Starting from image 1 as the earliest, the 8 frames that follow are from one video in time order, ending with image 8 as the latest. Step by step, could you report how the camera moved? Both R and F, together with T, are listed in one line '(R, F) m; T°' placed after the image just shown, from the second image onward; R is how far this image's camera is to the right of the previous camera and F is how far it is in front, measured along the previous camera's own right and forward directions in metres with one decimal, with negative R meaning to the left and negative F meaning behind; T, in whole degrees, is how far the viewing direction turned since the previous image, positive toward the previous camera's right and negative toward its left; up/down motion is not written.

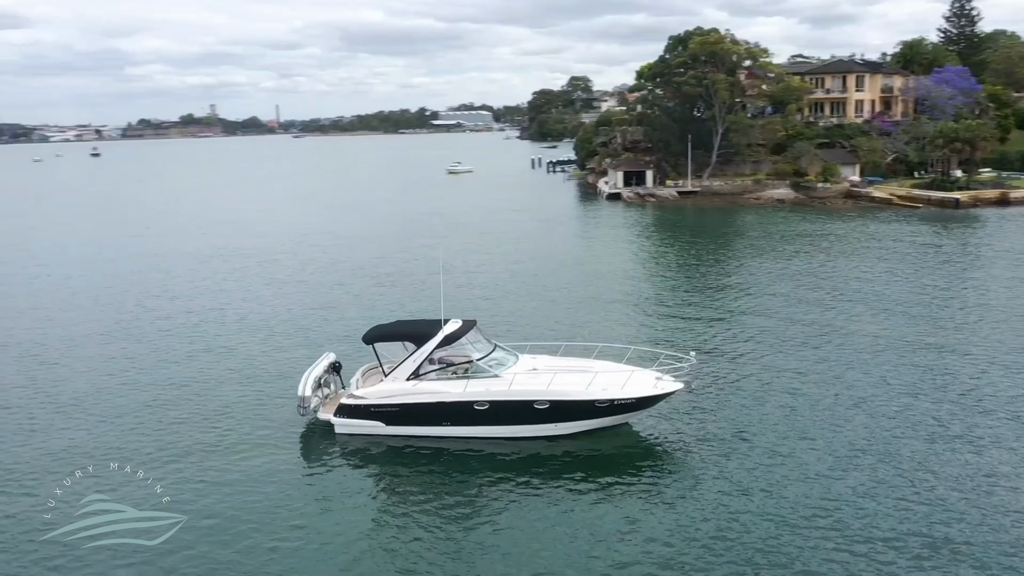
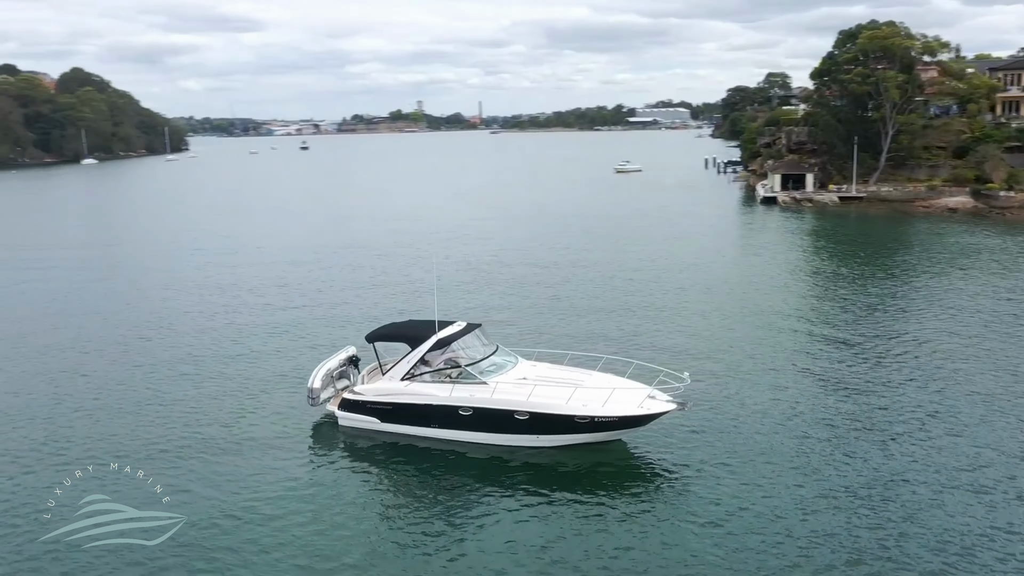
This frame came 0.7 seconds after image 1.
(+5.4, +0.7) m; -13°
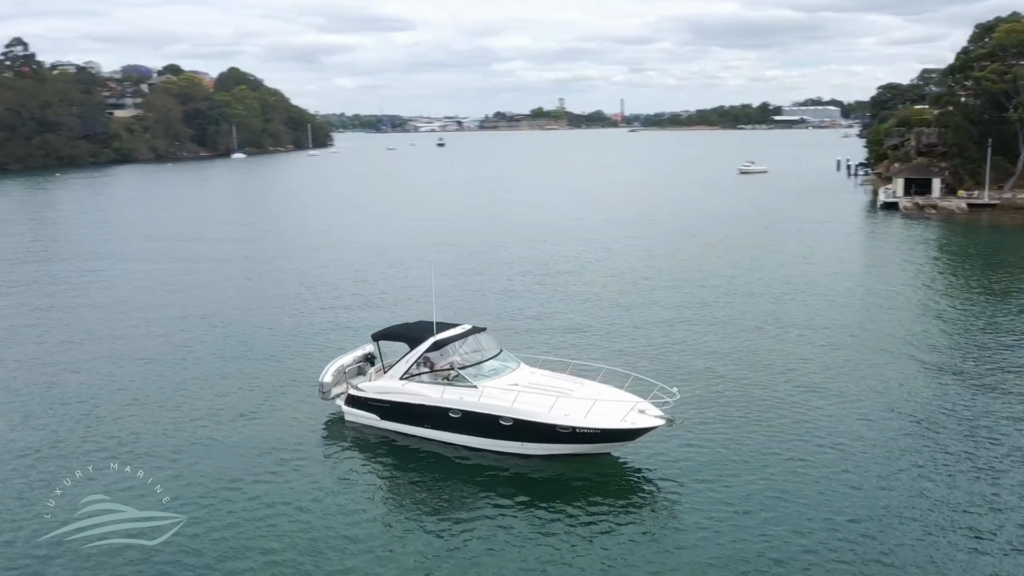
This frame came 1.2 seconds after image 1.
(+3.8, +0.5) m; -9°
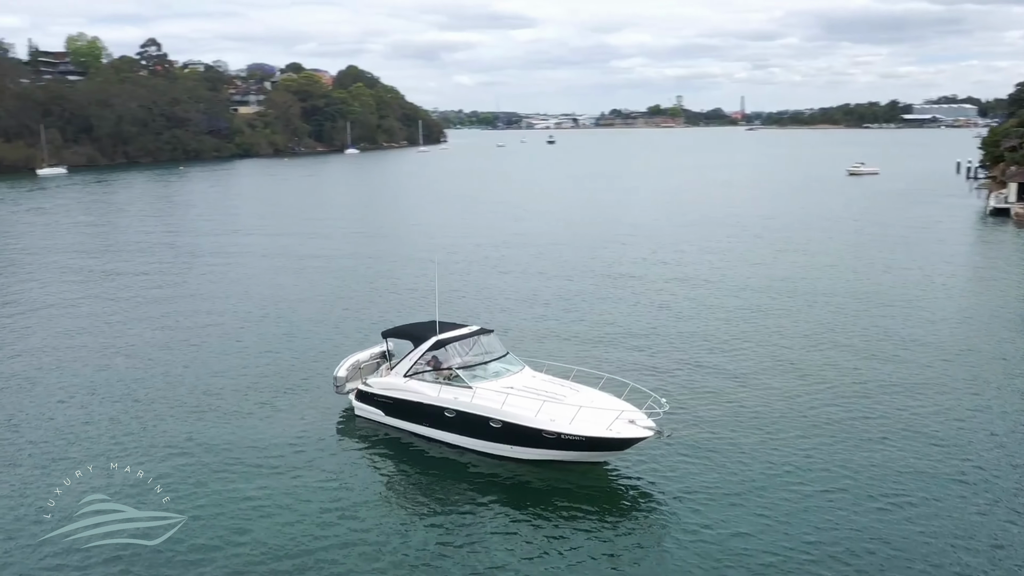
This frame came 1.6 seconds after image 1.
(+3.1, +0.3) m; -7°
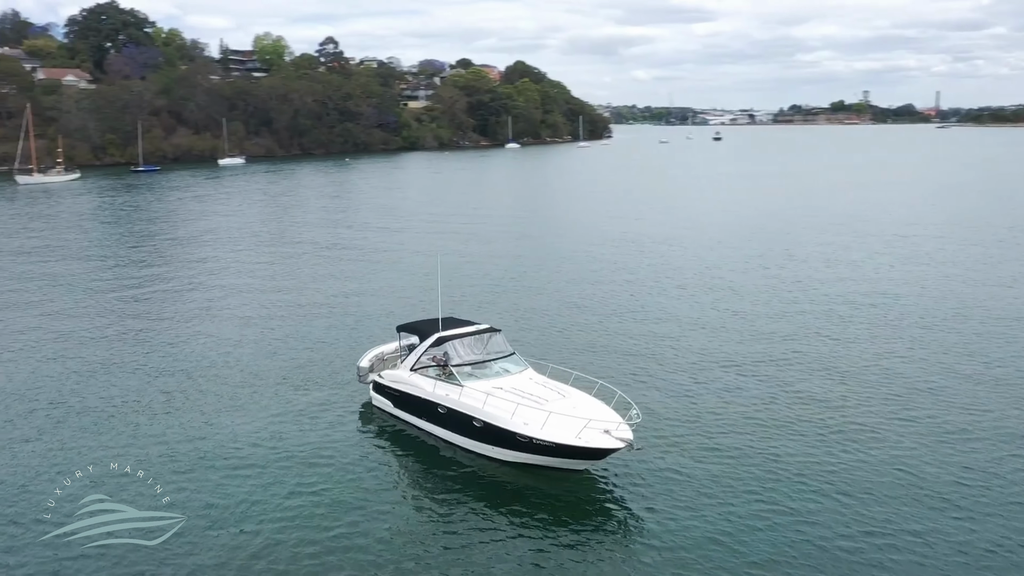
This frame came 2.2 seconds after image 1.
(+4.7, +0.4) m; -11°
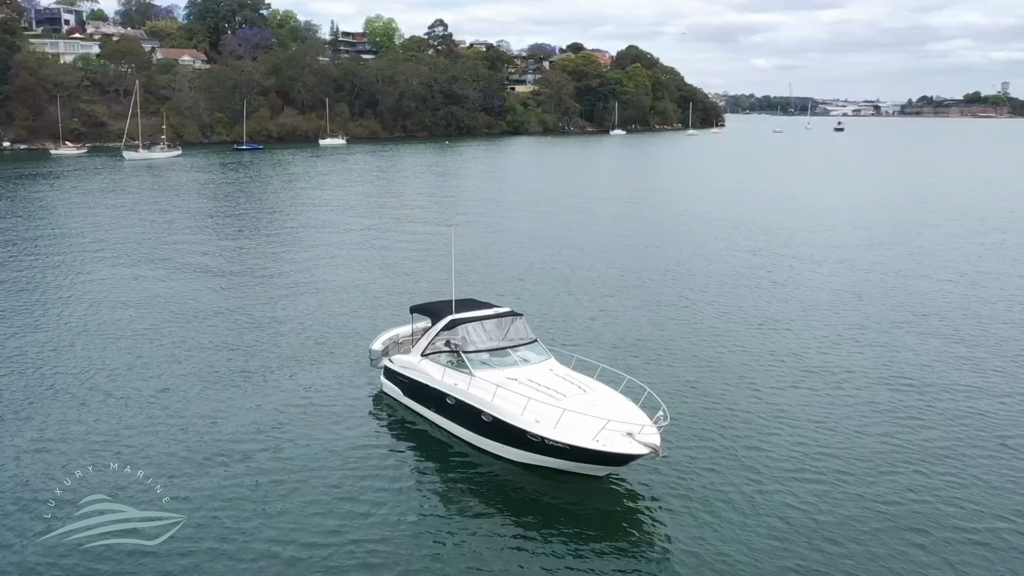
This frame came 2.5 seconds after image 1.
(+2.0, +3.8) m; -7°
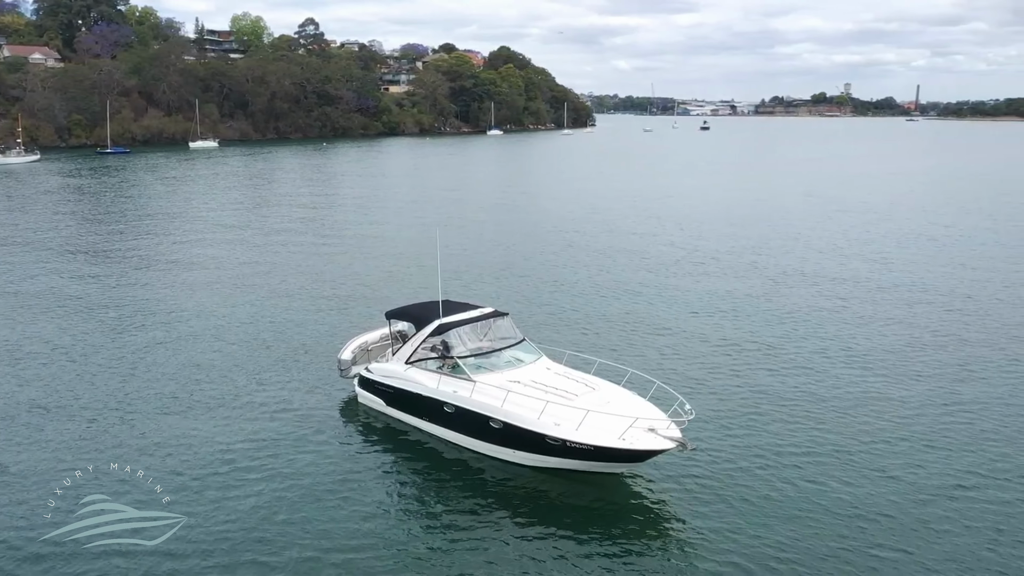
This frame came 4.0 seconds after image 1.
(-2.8, +0.8) m; +8°
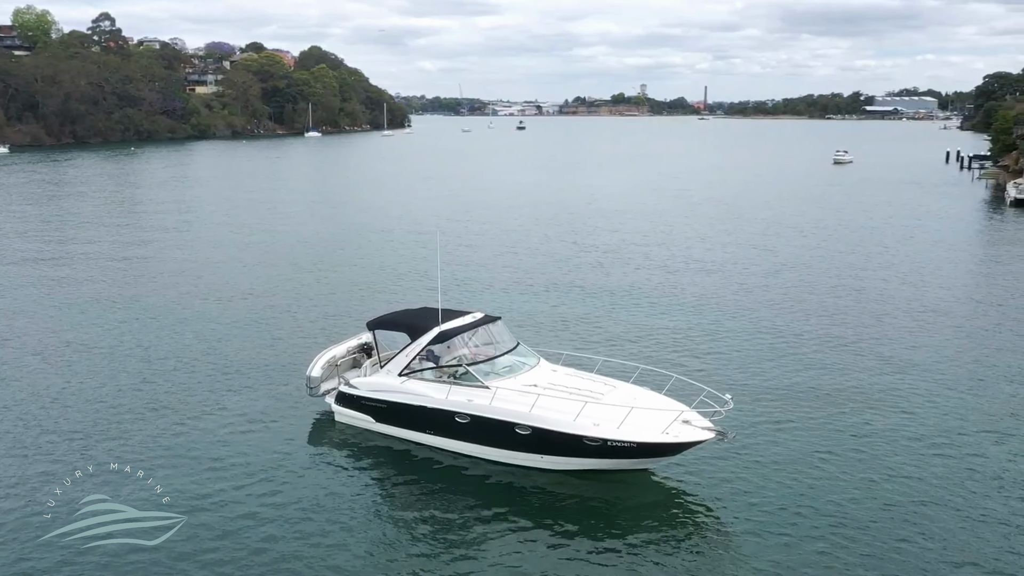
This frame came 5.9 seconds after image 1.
(-4.2, +0.9) m; +12°
